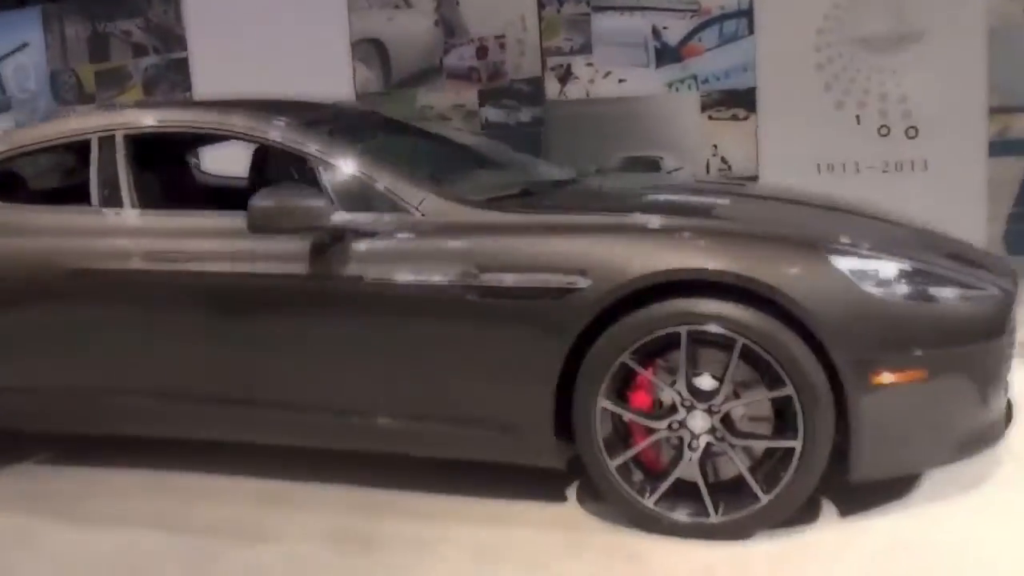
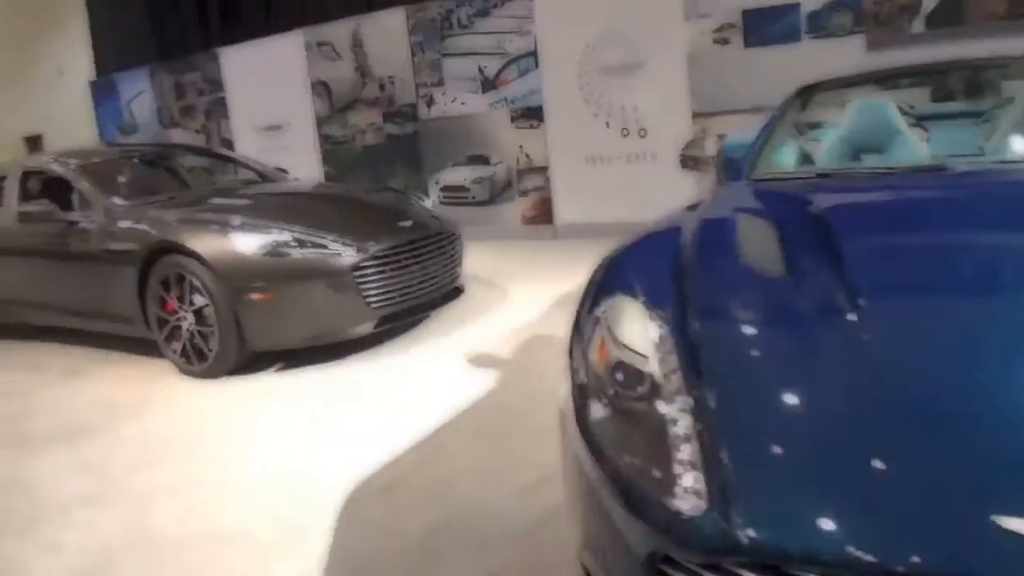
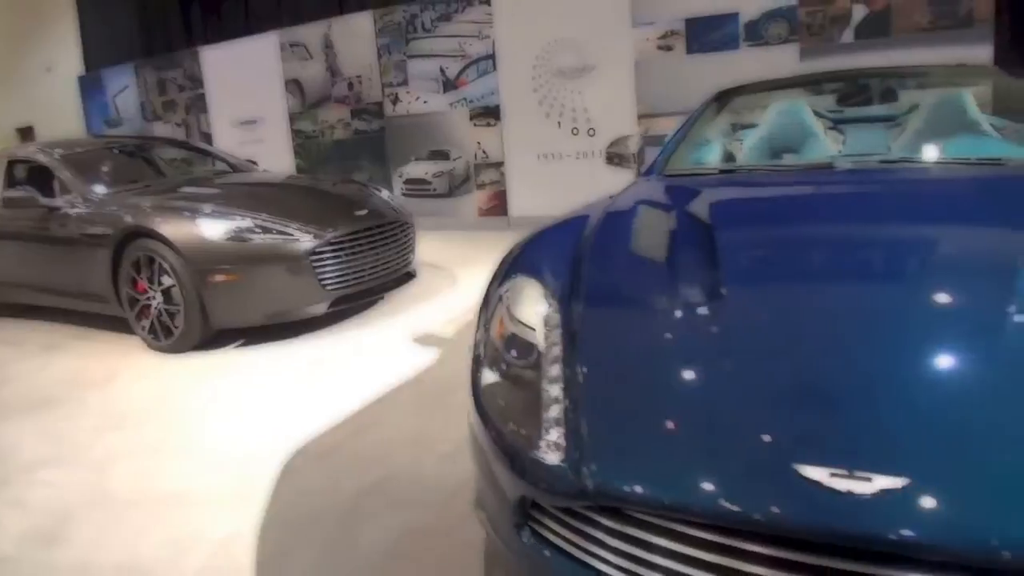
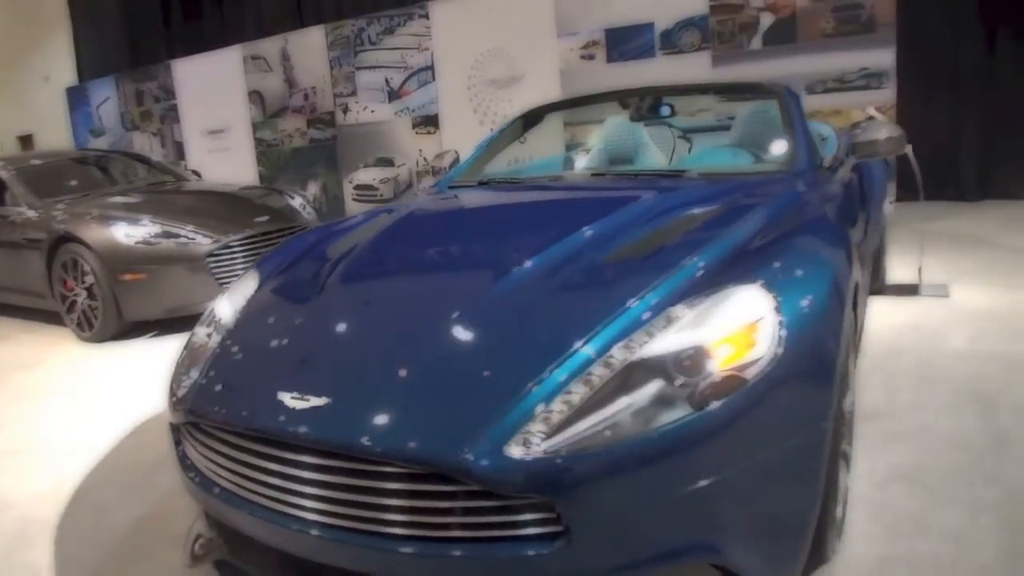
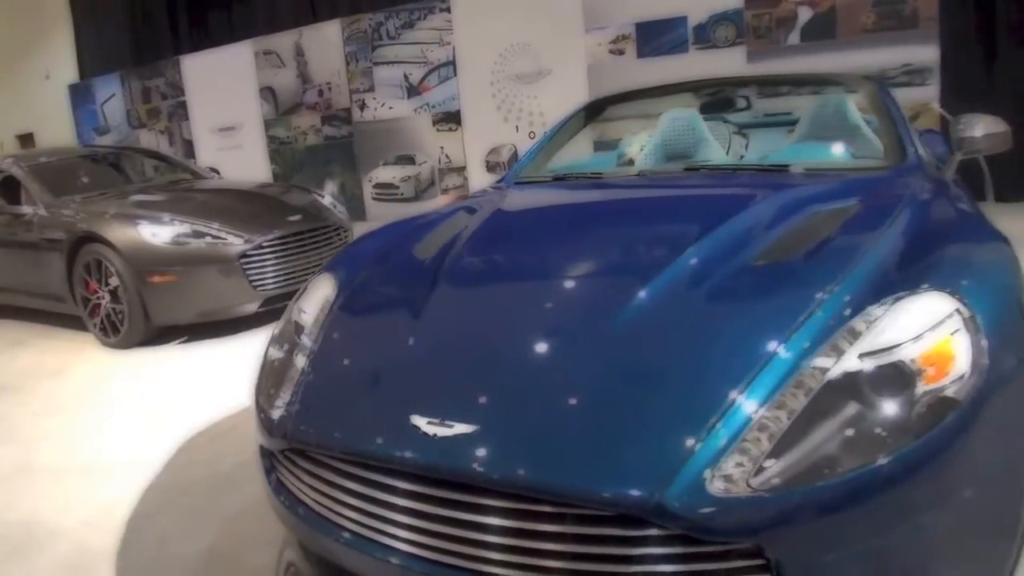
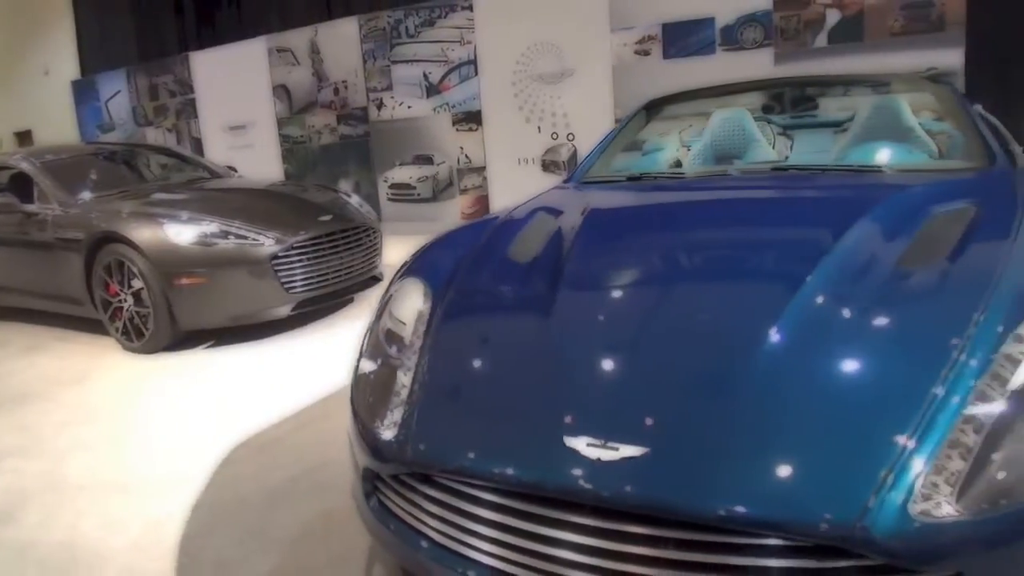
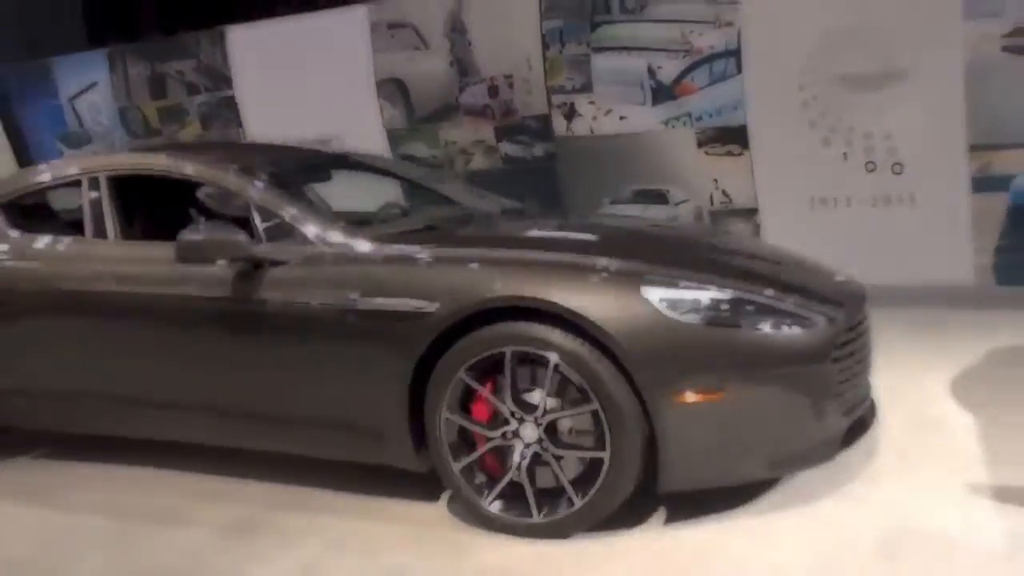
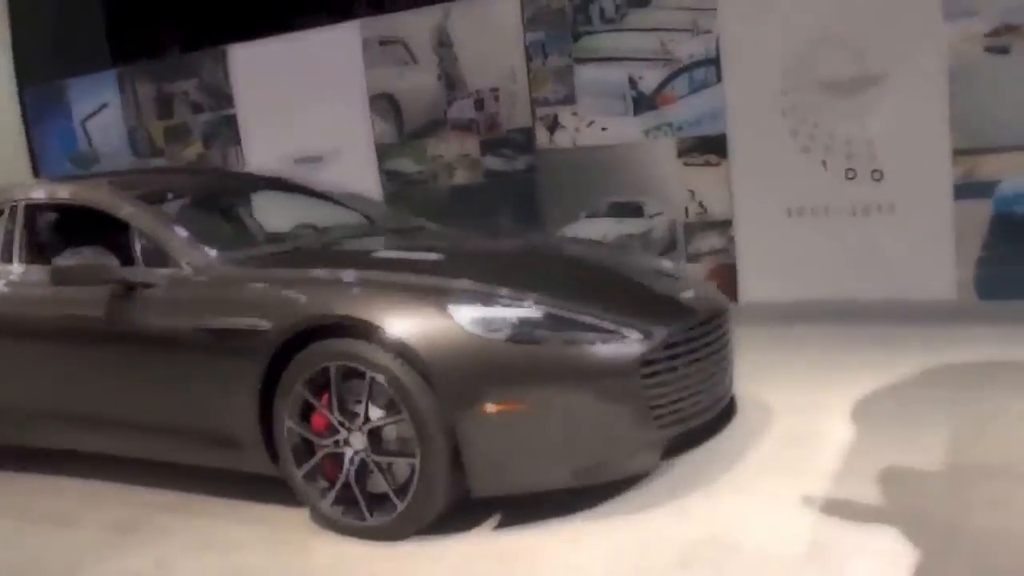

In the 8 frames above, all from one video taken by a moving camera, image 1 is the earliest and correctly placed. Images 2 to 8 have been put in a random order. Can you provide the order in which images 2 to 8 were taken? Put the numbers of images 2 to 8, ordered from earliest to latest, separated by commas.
7, 8, 2, 3, 6, 5, 4
